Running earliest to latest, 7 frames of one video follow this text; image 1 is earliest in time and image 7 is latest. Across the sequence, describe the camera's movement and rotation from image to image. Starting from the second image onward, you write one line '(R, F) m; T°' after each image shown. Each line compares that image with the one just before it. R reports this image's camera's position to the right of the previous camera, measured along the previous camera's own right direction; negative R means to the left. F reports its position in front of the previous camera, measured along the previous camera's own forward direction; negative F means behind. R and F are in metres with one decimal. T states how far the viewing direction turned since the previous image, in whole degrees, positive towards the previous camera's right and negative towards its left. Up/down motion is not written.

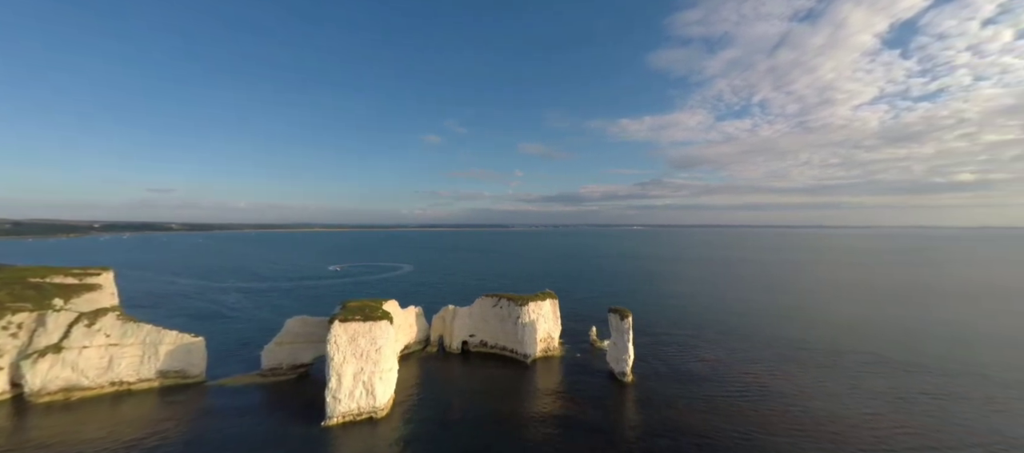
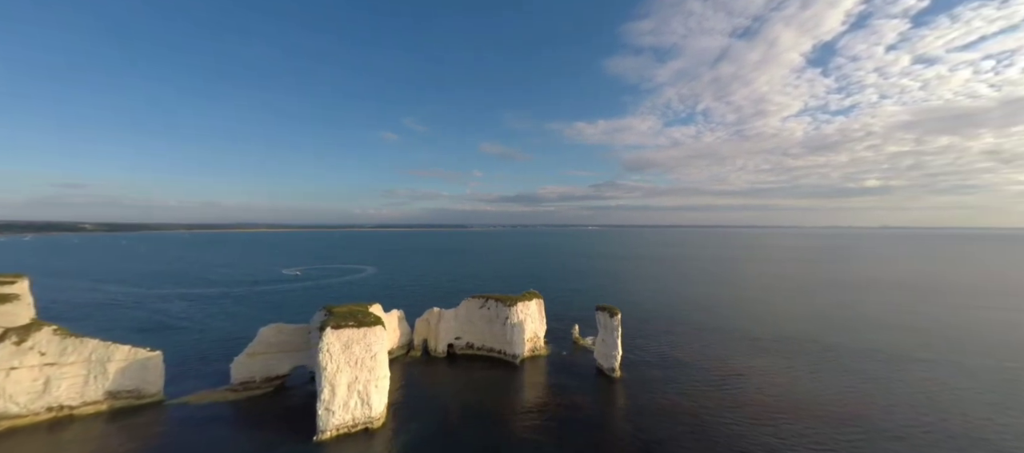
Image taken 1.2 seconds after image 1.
(-2.2, +0.3) m; +7°
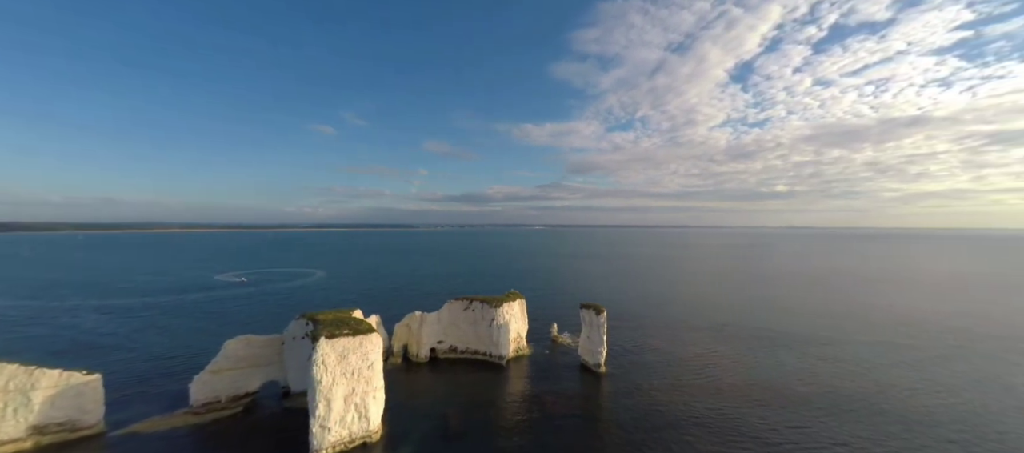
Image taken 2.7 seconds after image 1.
(-2.8, +0.3) m; +8°
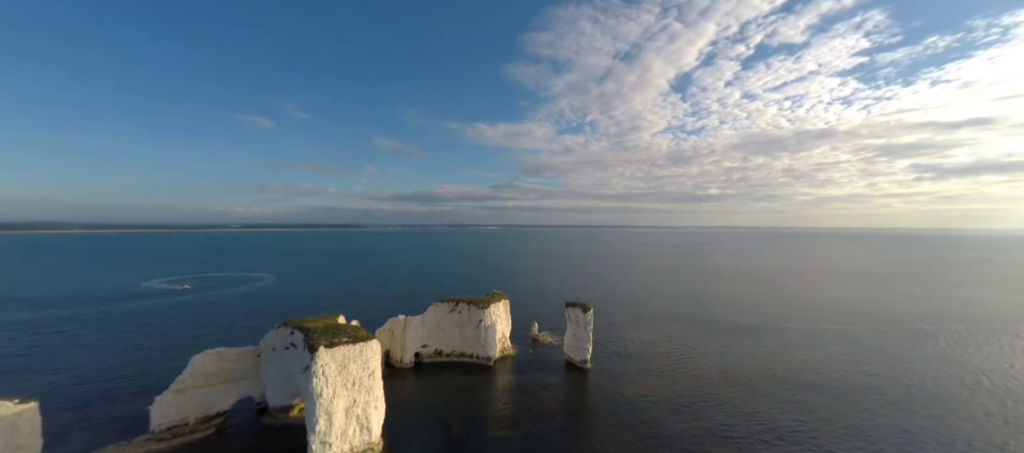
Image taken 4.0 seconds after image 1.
(-2.5, +0.2) m; +8°
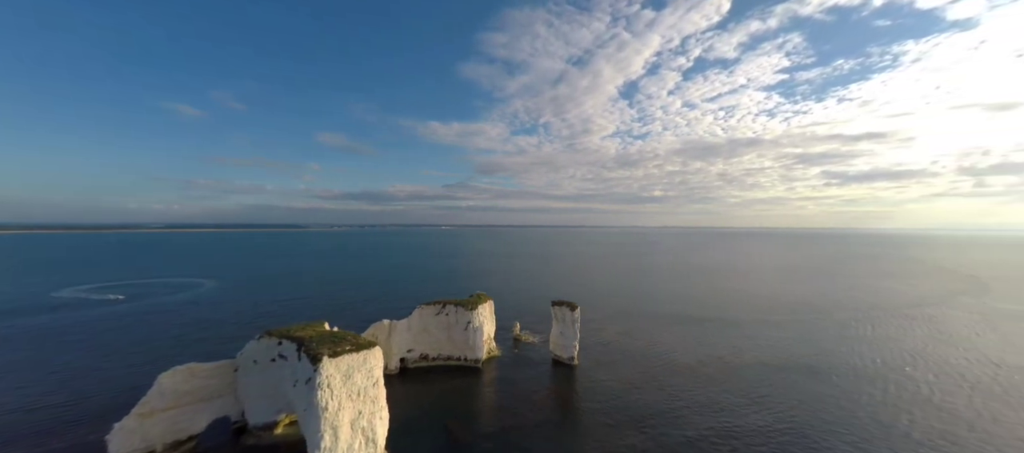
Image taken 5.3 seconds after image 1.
(-2.5, +0.3) m; +7°
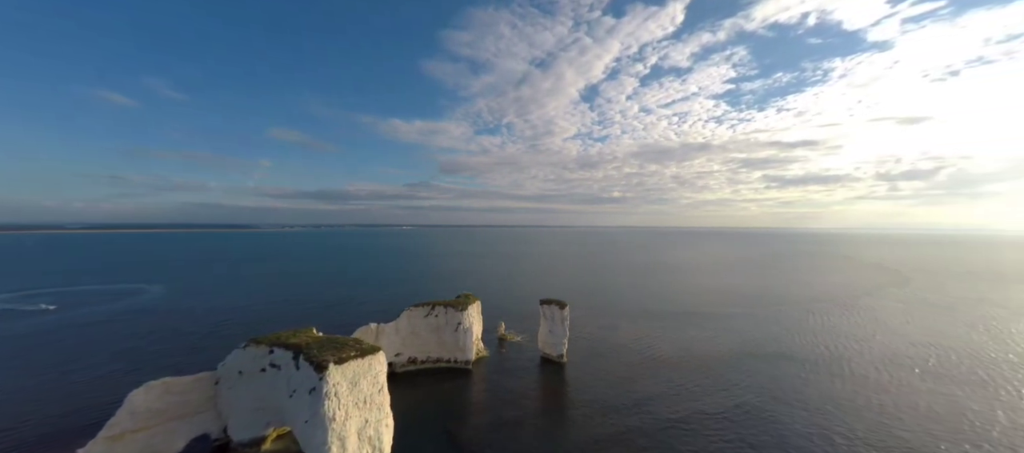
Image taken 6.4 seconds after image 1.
(-2.0, +0.2) m; +6°
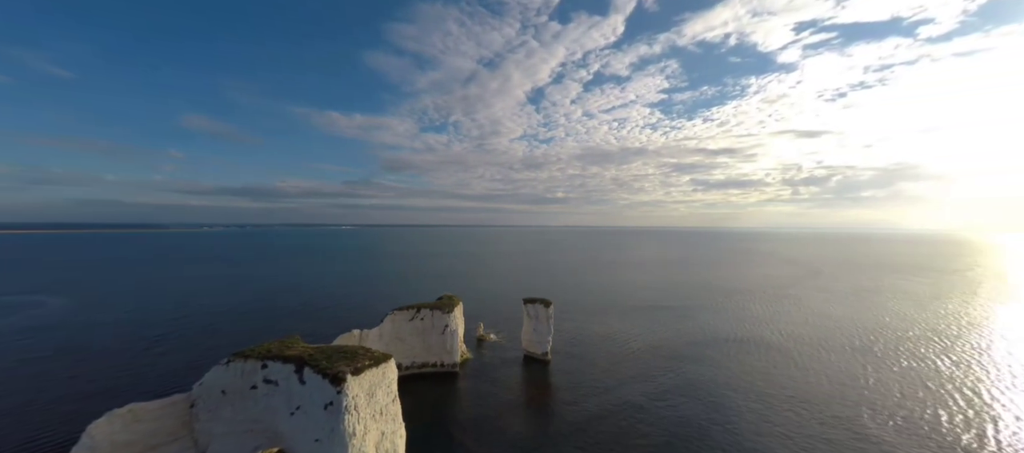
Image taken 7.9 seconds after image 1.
(-2.9, +0.3) m; +9°
